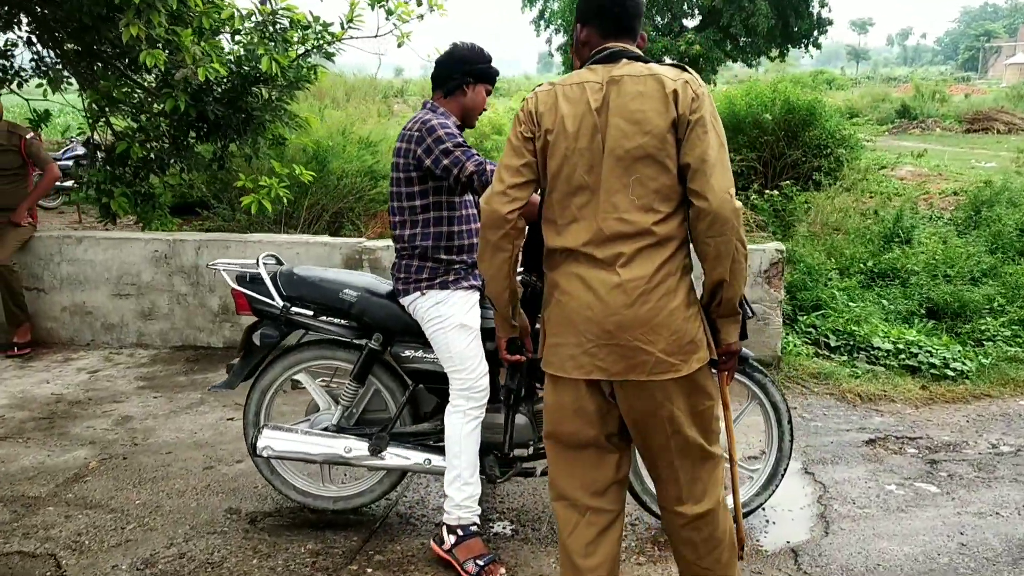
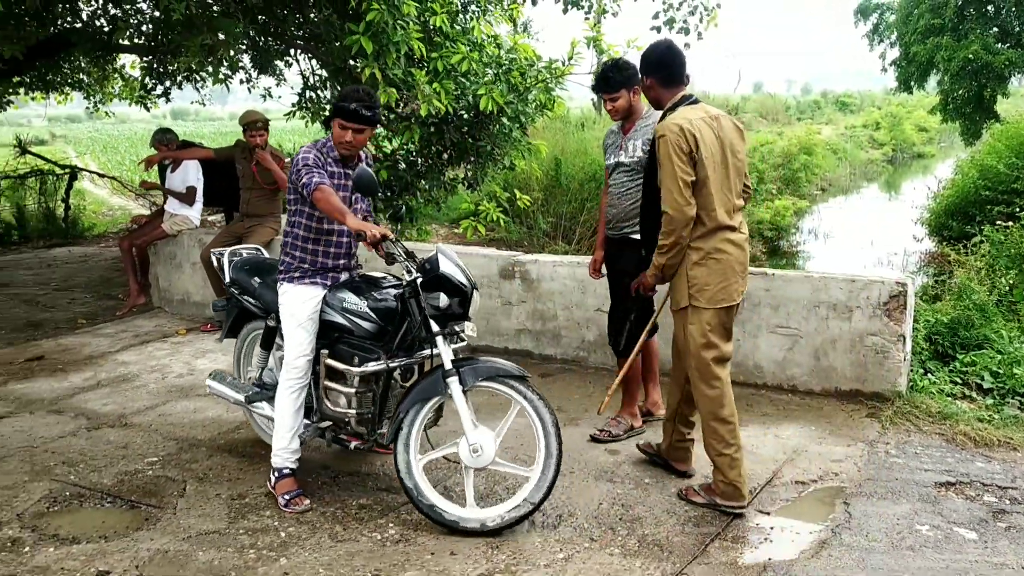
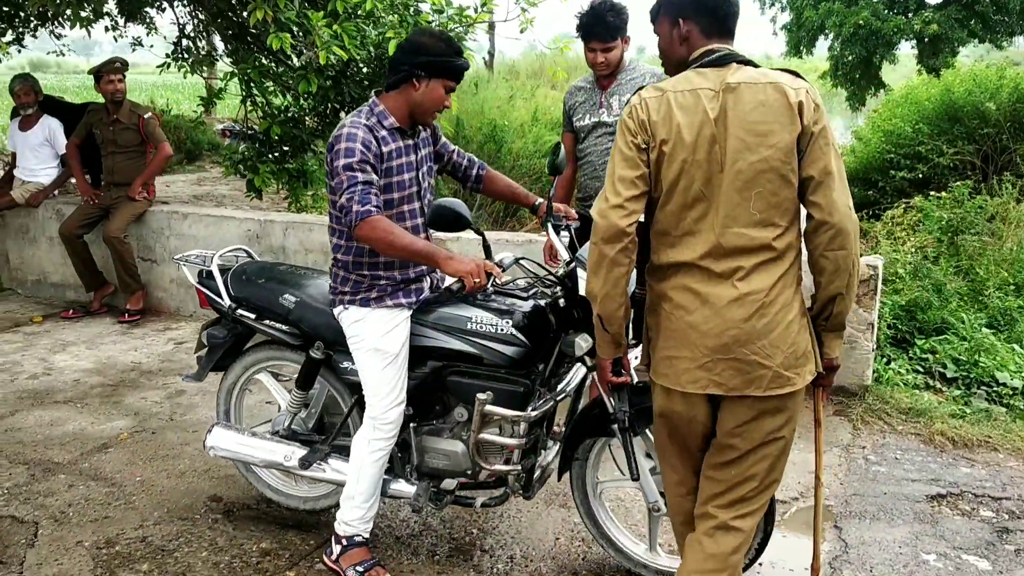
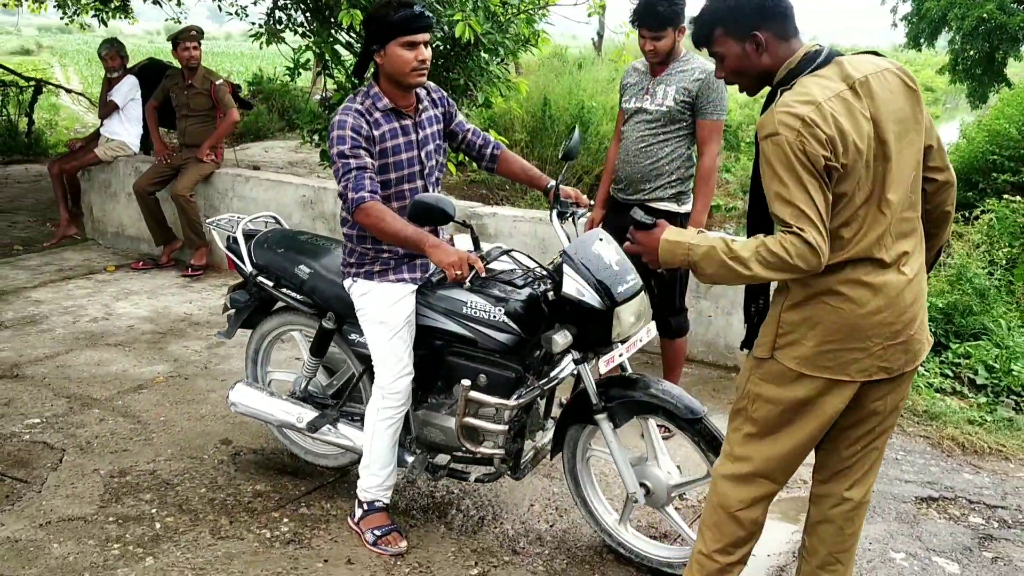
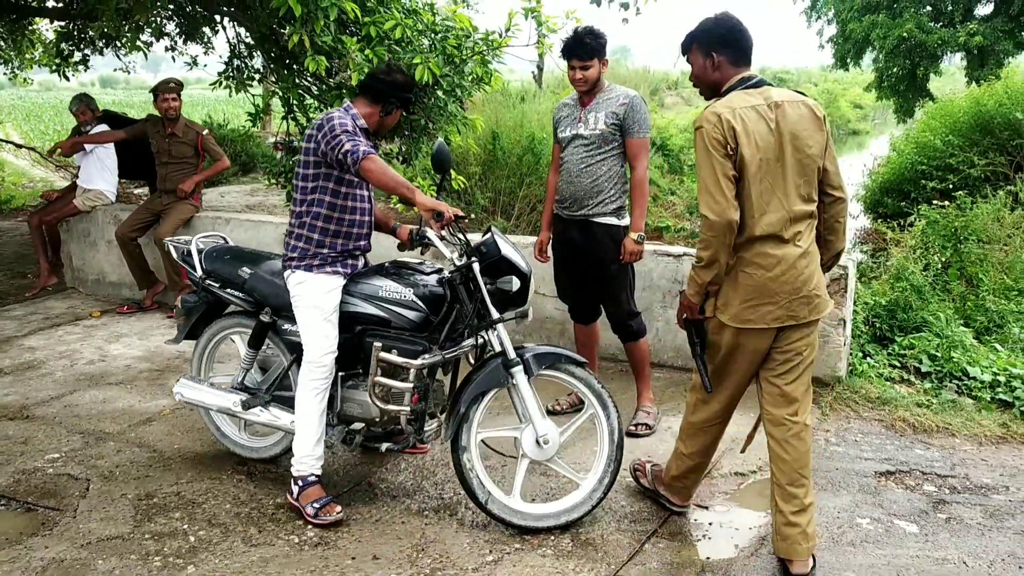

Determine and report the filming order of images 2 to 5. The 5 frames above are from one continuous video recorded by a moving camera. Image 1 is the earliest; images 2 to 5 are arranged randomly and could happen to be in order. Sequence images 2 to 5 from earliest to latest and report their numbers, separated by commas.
3, 4, 5, 2
